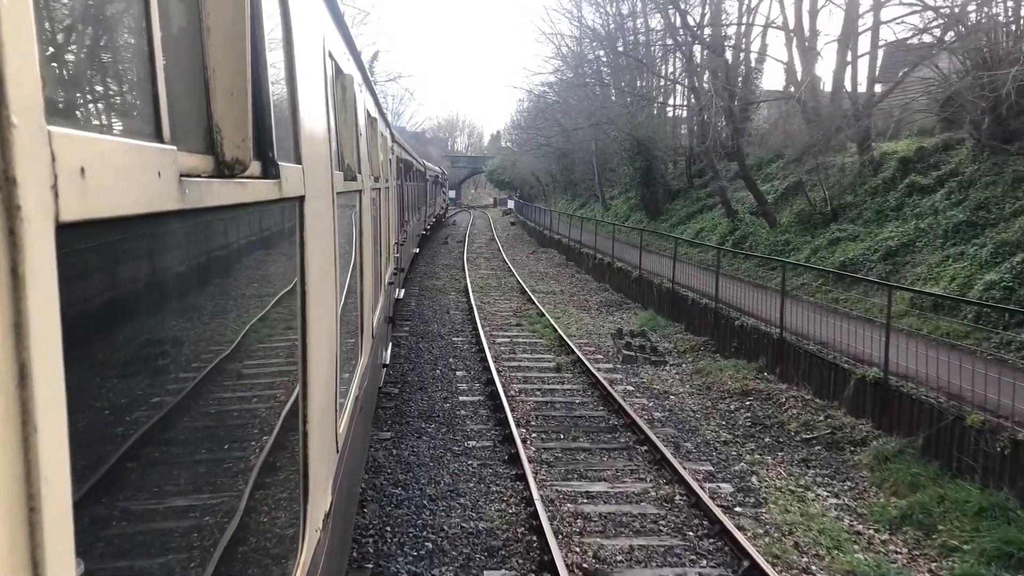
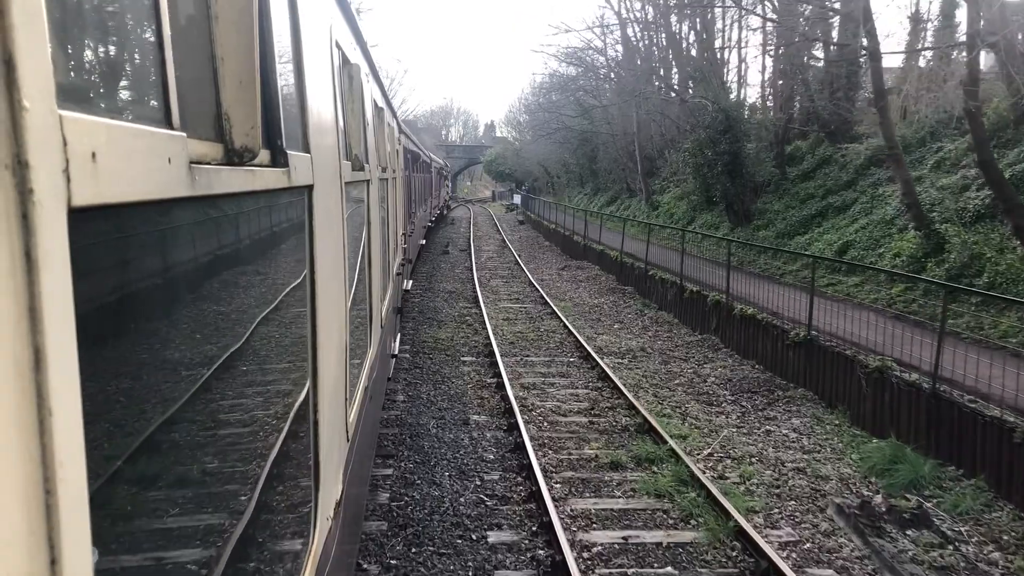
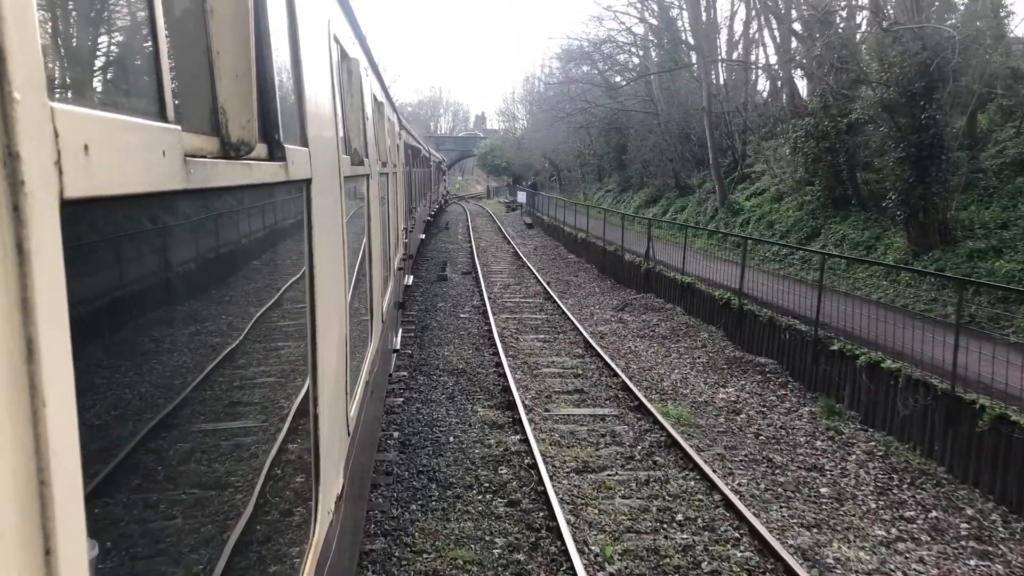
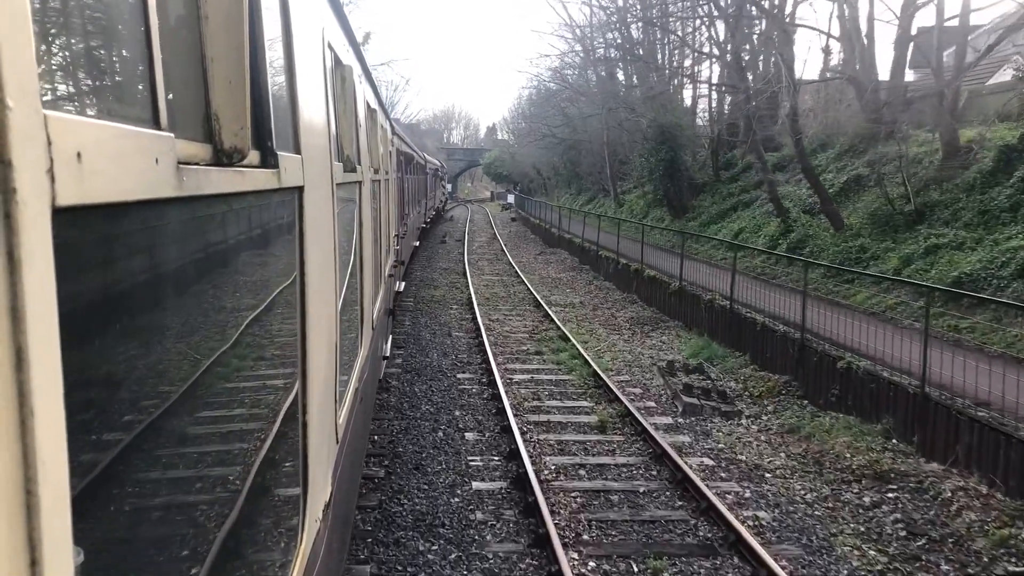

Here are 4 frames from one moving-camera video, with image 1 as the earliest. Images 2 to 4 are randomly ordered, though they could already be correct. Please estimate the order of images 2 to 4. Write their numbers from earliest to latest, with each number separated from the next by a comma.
4, 2, 3
